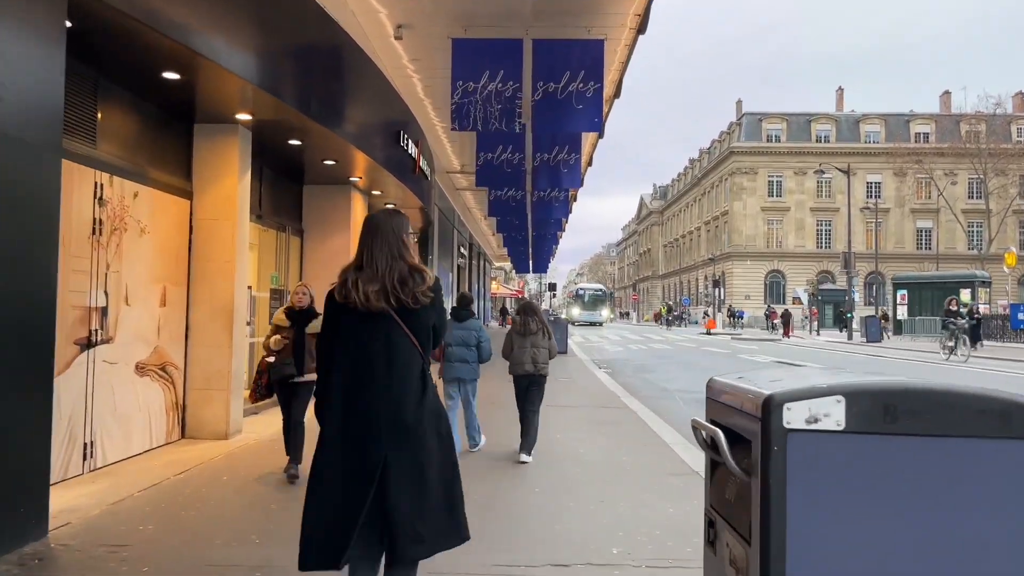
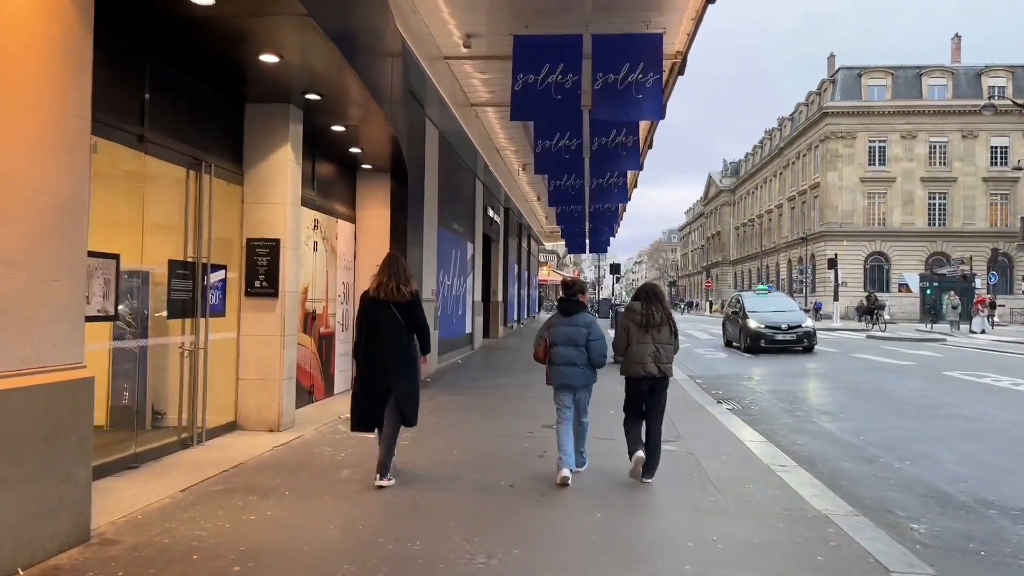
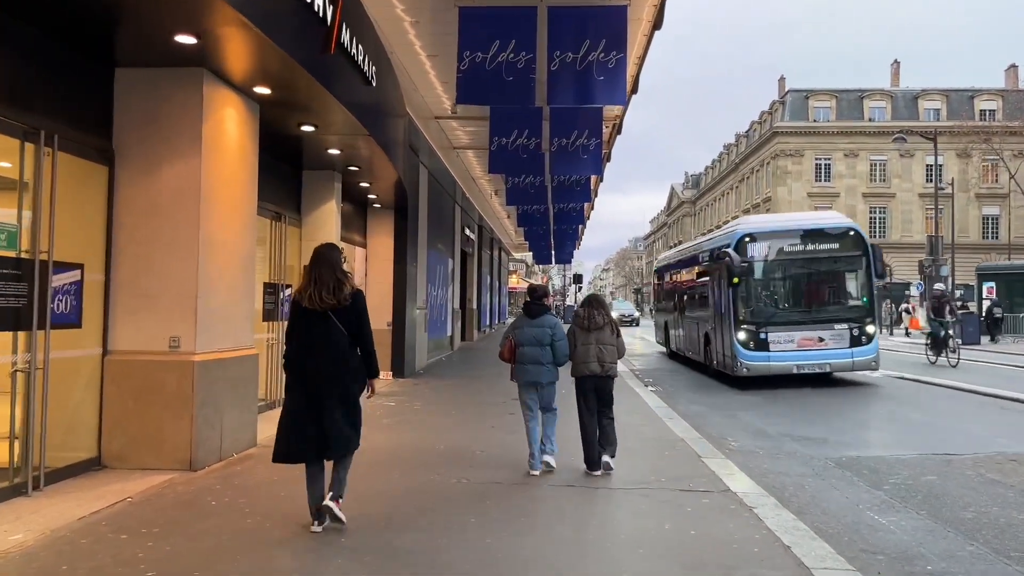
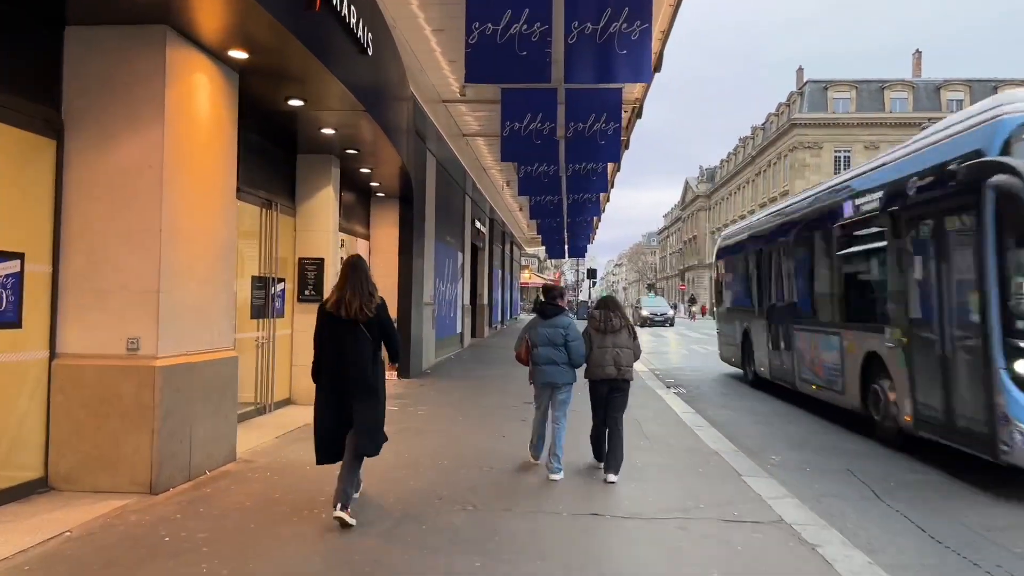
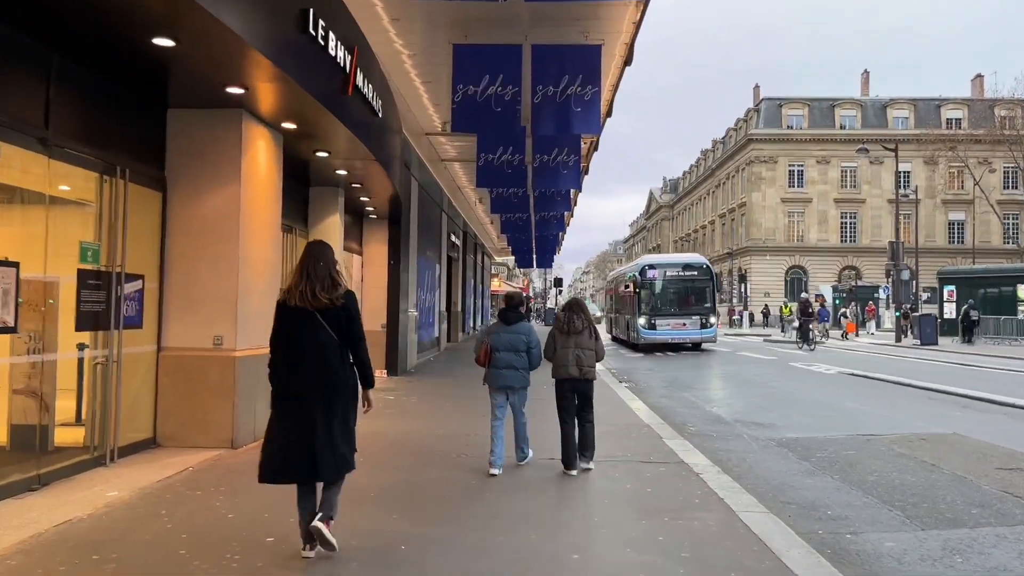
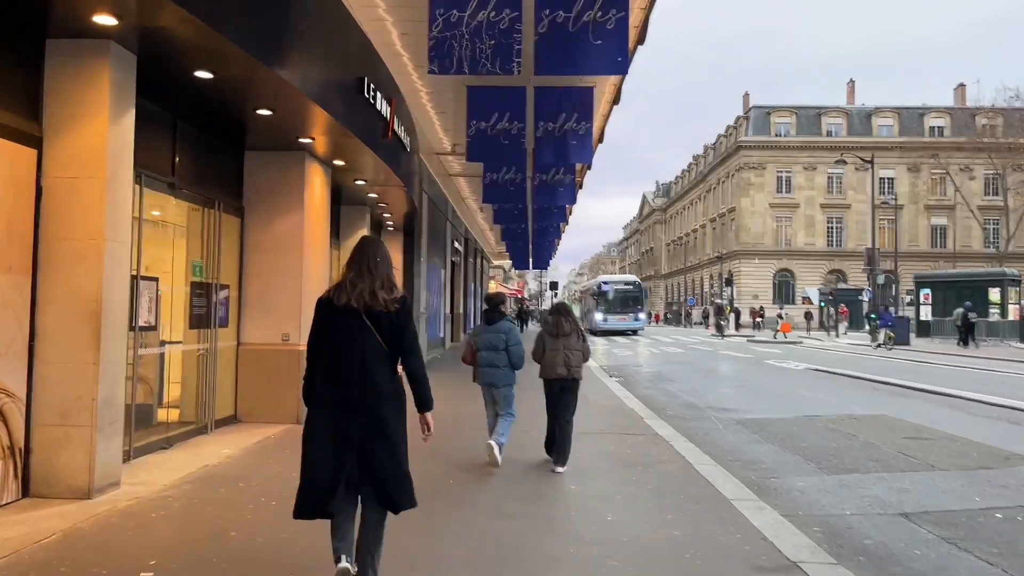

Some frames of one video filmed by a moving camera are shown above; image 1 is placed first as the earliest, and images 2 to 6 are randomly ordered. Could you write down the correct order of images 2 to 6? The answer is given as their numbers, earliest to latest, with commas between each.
6, 5, 3, 4, 2
